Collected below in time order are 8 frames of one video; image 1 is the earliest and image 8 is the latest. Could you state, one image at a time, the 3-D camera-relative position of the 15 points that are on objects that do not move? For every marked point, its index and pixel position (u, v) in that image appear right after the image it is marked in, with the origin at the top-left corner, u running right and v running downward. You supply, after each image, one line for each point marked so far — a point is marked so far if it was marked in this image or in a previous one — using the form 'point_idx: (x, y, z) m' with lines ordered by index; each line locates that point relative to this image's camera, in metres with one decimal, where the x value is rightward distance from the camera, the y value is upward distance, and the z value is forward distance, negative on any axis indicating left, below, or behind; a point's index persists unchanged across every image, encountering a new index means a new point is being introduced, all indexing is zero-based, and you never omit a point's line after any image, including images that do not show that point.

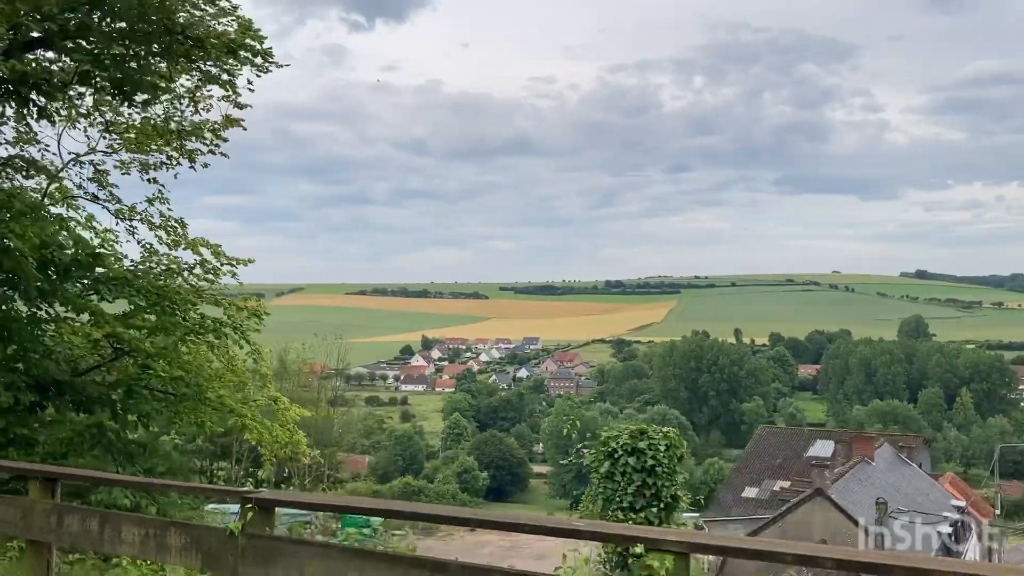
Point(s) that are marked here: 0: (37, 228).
0: (-3.3, +0.4, +6.4) m
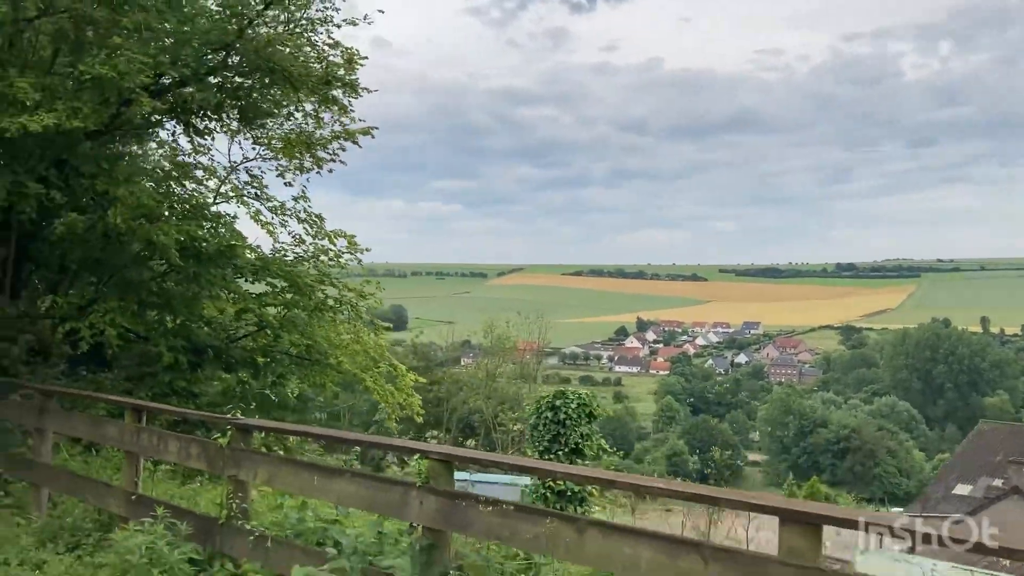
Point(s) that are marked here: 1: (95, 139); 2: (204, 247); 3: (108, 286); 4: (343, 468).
0: (-2.9, +0.5, +8.3) m
1: (-3.4, +1.2, +7.8) m
2: (-2.9, +0.4, +8.6) m
3: (-3.5, 0.0, +8.3) m
4: (-0.7, -0.7, +3.7) m
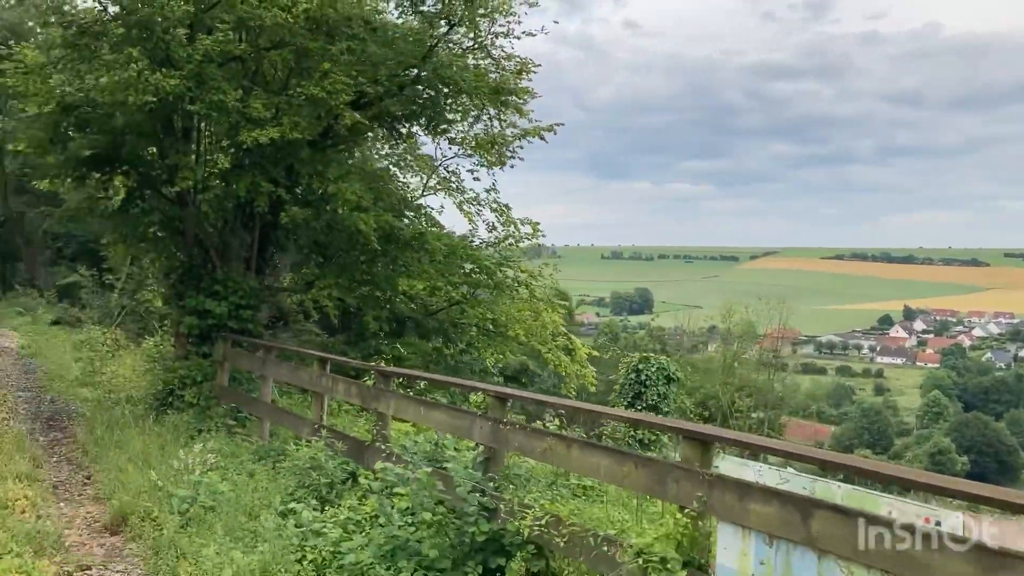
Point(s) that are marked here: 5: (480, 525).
0: (-1.4, +0.7, +9.9) m
1: (-2.0, +1.4, +9.6) m
2: (-1.2, +0.6, +10.2) m
3: (-2.0, +0.2, +10.1) m
4: (-0.4, -0.6, +5.0) m
5: (-0.1, -1.0, +4.1) m
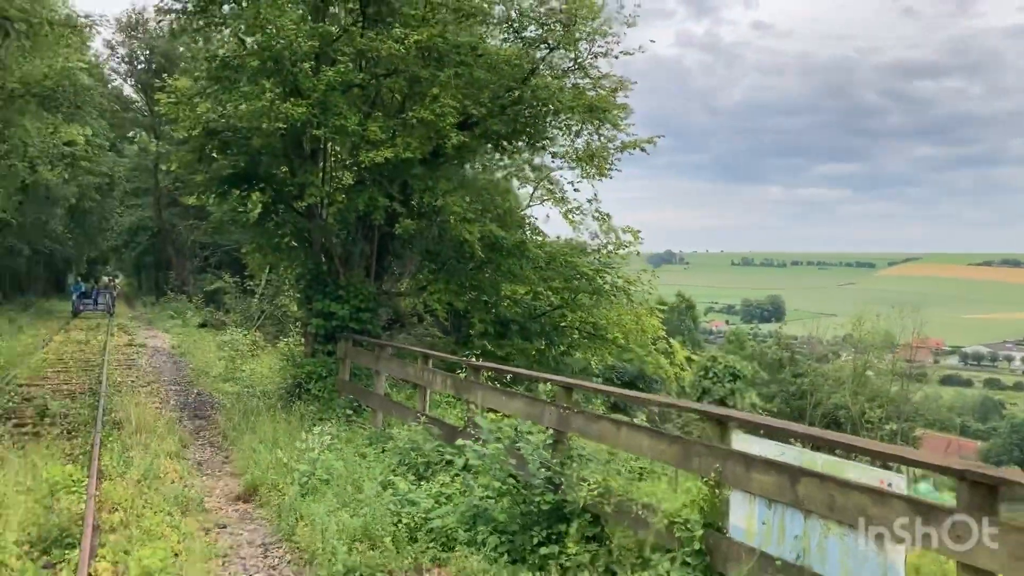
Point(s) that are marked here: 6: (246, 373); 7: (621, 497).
0: (-0.3, +0.7, +10.7) m
1: (-0.9, +1.4, +10.5) m
2: (-0.1, +0.5, +11.0) m
3: (-0.8, +0.2, +11.0) m
4: (0.0, -0.6, +5.7) m
5: (+0.2, -1.1, +4.8) m
6: (-3.7, -1.2, +13.3) m
7: (+0.5, -1.0, +4.4) m
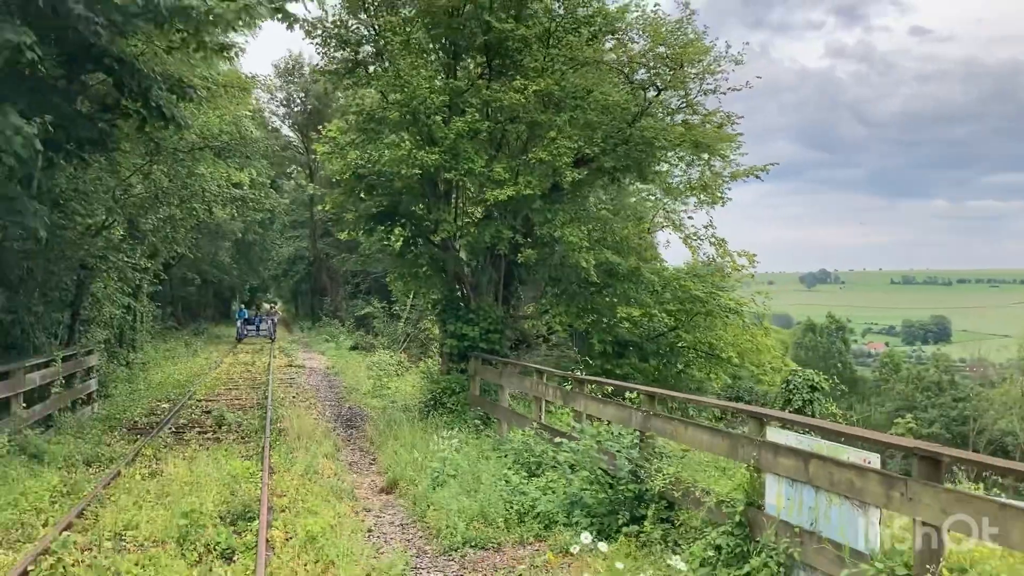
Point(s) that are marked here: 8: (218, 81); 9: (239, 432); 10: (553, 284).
0: (+1.2, +0.4, +11.7) m
1: (+0.5, +1.1, +11.6) m
2: (+1.3, +0.2, +11.9) m
3: (+0.6, -0.1, +12.0) m
4: (+0.7, -0.8, +6.6) m
5: (+0.7, -1.2, +5.7) m
6: (-1.9, -1.6, +14.7) m
7: (+1.0, -1.1, +5.3) m
8: (-4.2, +2.9, +13.4) m
9: (-3.1, -1.6, +10.7) m
10: (+0.5, +0.1, +12.0) m
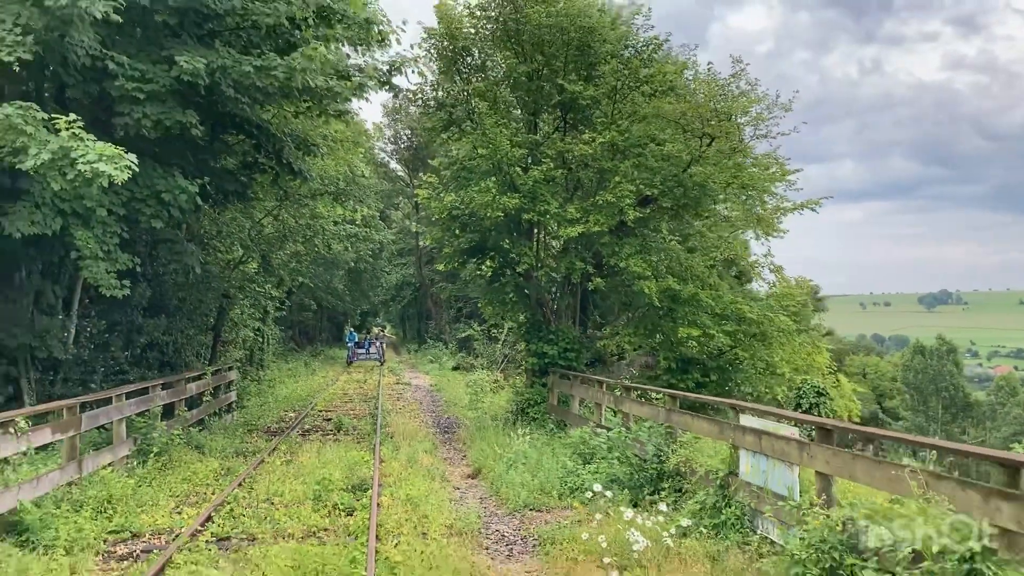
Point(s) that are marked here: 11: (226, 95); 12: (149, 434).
0: (+2.2, +0.1, +13.3) m
1: (+1.5, +0.7, +13.3) m
2: (+2.4, -0.1, +13.5) m
3: (+1.7, -0.5, +13.7) m
4: (+1.2, -1.0, +8.3) m
5: (+1.1, -1.4, +7.4) m
6: (-0.5, -2.0, +16.6) m
7: (+1.3, -1.3, +6.9) m
8: (-2.9, +2.5, +15.7) m
9: (-2.1, -2.0, +12.7) m
10: (+1.6, -0.3, +13.7) m
11: (-3.4, +2.3, +11.2) m
12: (-3.8, -1.5, +9.9) m
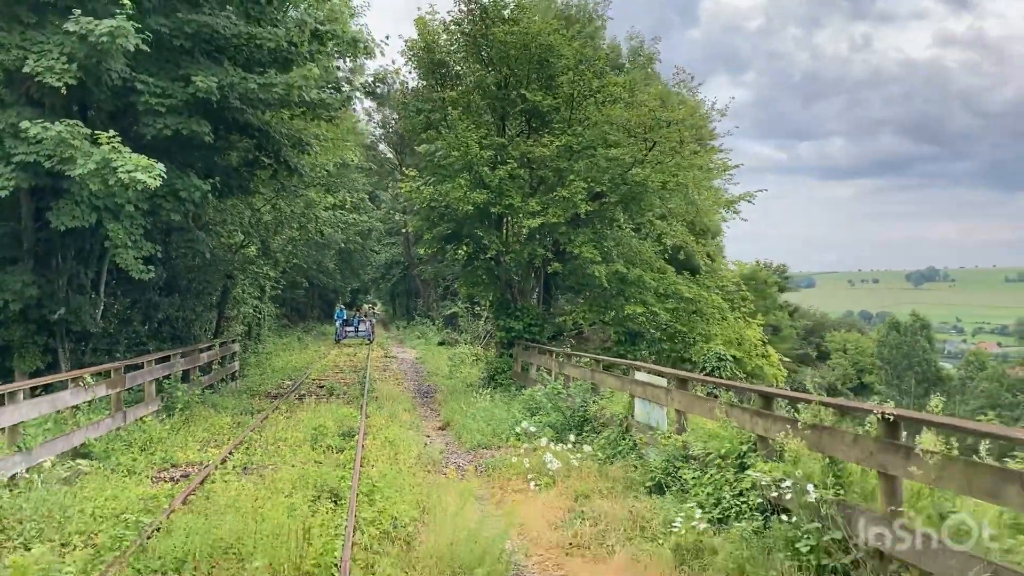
0: (+1.7, +0.3, +15.3) m
1: (+1.0, +1.0, +15.3) m
2: (+1.9, +0.2, +15.5) m
3: (+1.2, -0.2, +15.7) m
4: (+0.7, -0.9, +10.3) m
5: (+0.7, -1.3, +9.4) m
6: (-1.0, -1.7, +18.6) m
7: (+0.9, -1.2, +8.9) m
8: (-3.4, +2.9, +17.6) m
9: (-2.6, -1.7, +14.7) m
10: (+1.1, 0.0, +15.7) m
11: (-3.9, +2.5, +13.1) m
12: (-4.3, -1.3, +11.9) m
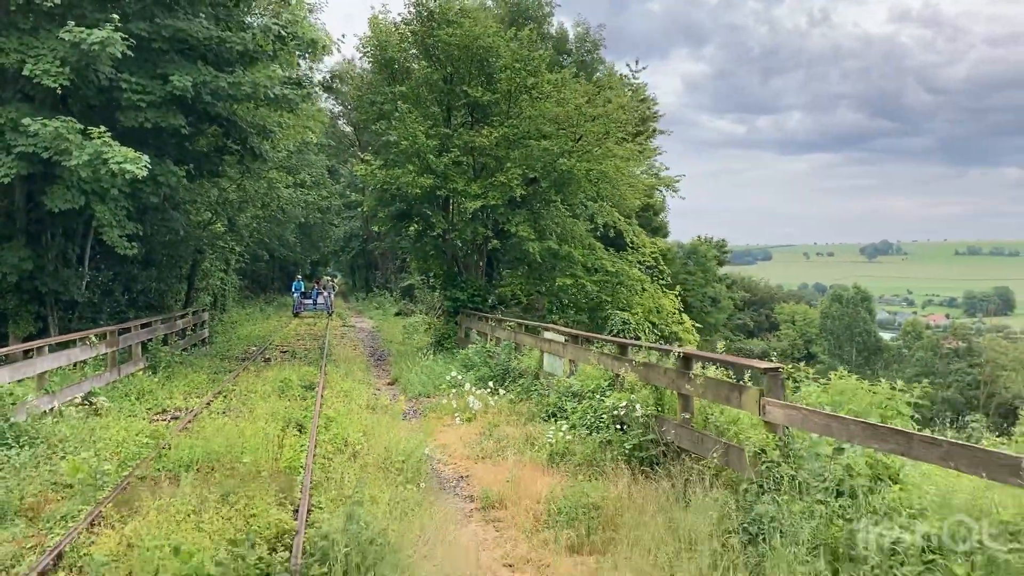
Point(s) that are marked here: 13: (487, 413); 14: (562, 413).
0: (+0.7, +0.8, +17.2) m
1: (0.0, +1.5, +17.2) m
2: (+0.9, +0.7, +17.5) m
3: (+0.2, +0.3, +17.6) m
4: (-0.1, -0.5, +12.3) m
5: (-0.1, -1.0, +11.3) m
6: (-2.2, -1.1, +20.5) m
7: (+0.1, -0.9, +10.9) m
8: (-4.5, +3.4, +19.2) m
9: (-3.6, -1.3, +16.5) m
10: (+0.1, +0.5, +17.6) m
11: (-4.8, +2.9, +14.8) m
12: (-5.2, -1.0, +13.6) m
13: (-0.2, -1.2, +9.2) m
14: (+0.4, -1.1, +8.2) m
